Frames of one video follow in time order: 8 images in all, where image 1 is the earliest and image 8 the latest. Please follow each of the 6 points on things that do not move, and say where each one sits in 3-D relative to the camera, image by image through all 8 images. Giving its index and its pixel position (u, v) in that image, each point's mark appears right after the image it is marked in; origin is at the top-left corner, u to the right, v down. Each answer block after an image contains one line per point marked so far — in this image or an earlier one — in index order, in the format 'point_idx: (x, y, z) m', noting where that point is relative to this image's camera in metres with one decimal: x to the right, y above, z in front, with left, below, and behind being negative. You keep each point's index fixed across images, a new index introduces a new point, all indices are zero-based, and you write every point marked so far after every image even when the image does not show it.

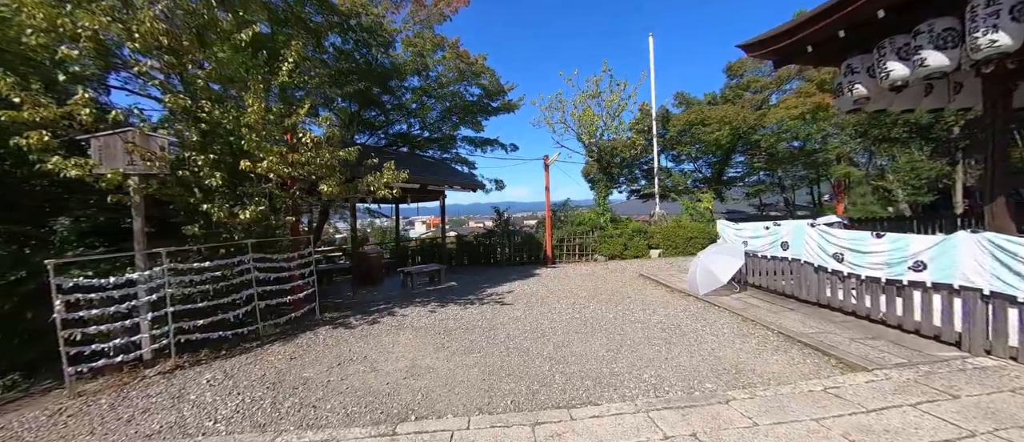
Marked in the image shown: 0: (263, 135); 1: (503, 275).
0: (-2.8, +1.0, +4.1) m
1: (-0.2, -1.3, +8.8) m
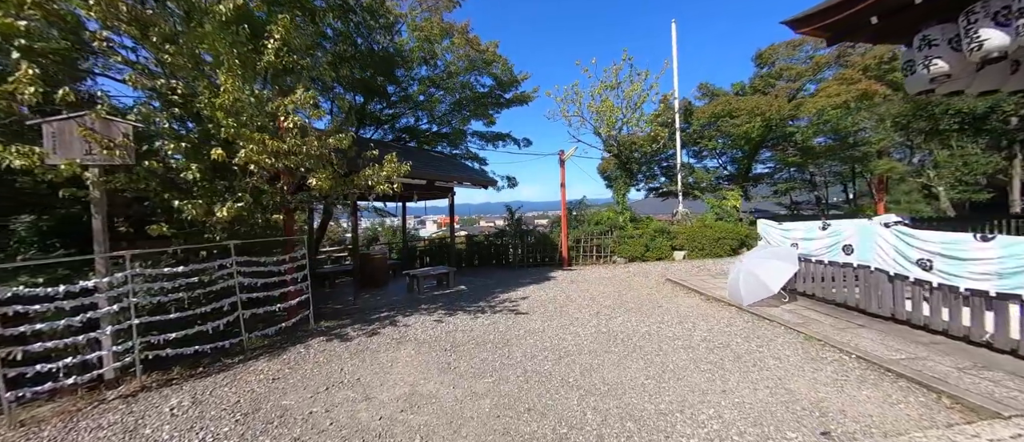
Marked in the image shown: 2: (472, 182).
0: (-2.6, +1.0, +3.5) m
1: (+0.1, -1.3, +8.2) m
2: (-0.8, +0.8, +7.4) m
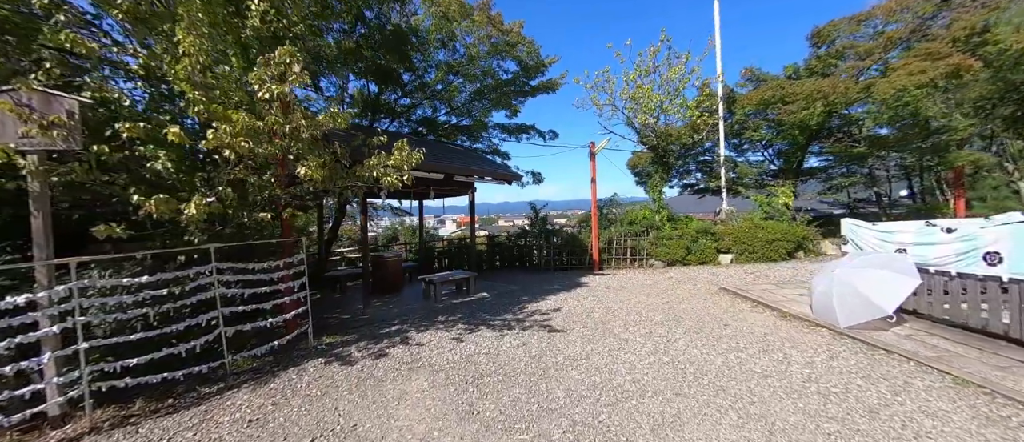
0: (-2.3, +1.0, +2.8) m
1: (+0.6, -1.3, +7.3) m
2: (-0.3, +0.8, +6.6) m
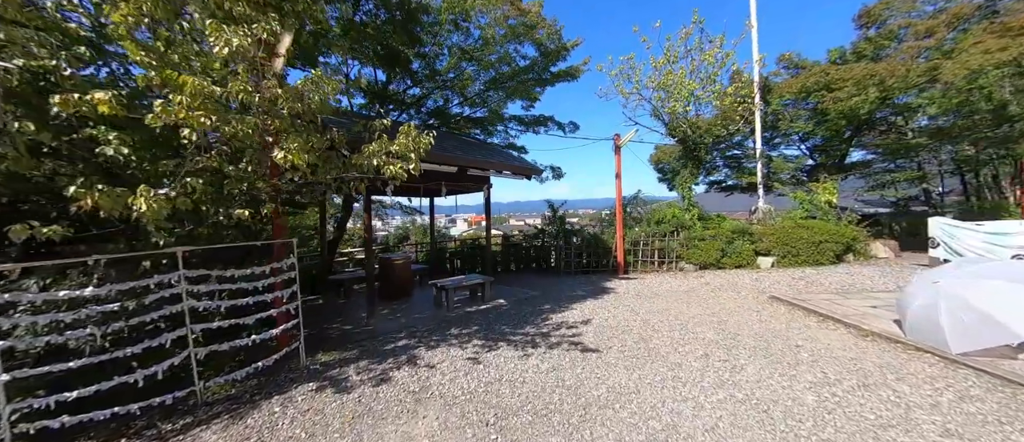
0: (-2.1, +1.0, +2.2) m
1: (+1.0, -1.3, +6.7) m
2: (0.0, +0.8, +6.0) m
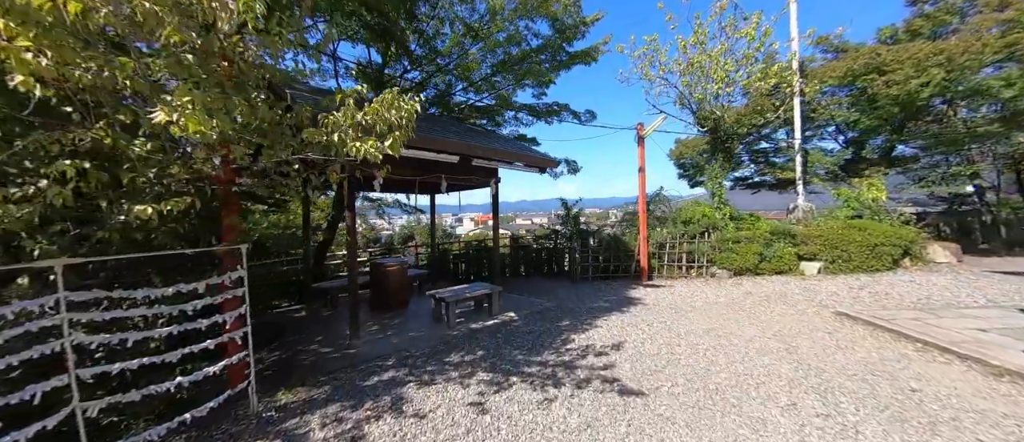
0: (-2.0, +1.0, +1.4) m
1: (+1.2, -1.3, +5.8) m
2: (+0.2, +0.8, +5.1) m
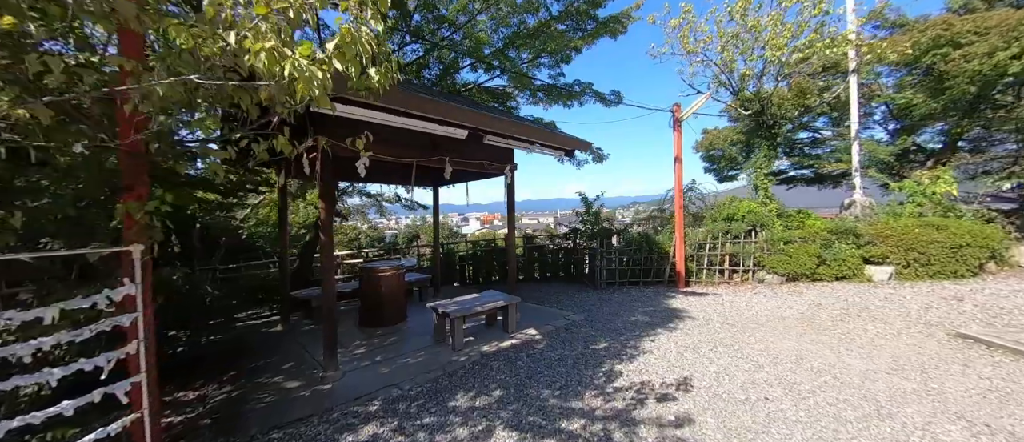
0: (-1.8, +1.1, +0.5) m
1: (+1.4, -1.2, +4.8) m
2: (+0.4, +0.9, +4.2) m
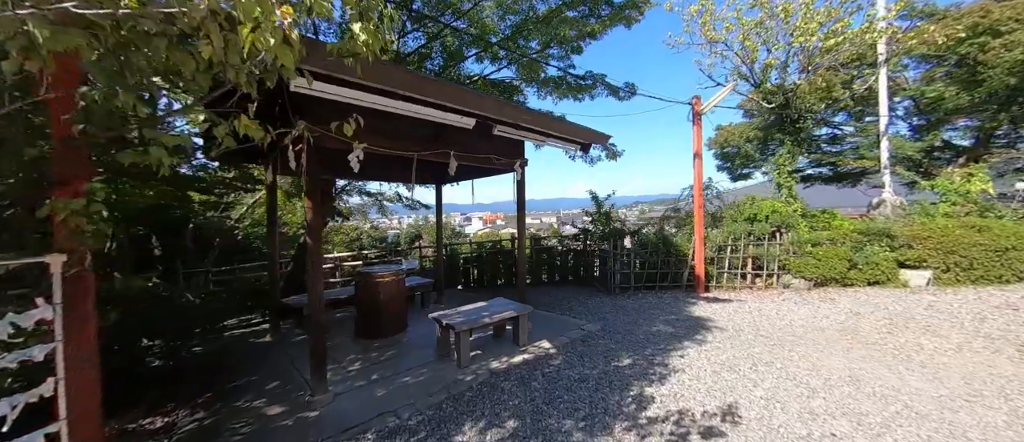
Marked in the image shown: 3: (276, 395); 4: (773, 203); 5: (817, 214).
0: (-1.7, +1.0, +0.1) m
1: (+1.5, -1.2, +4.4) m
2: (+0.5, +0.9, +3.8) m
3: (-1.8, -1.3, +2.8) m
4: (+4.5, +0.3, +6.2) m
5: (+5.3, +0.1, +6.3) m
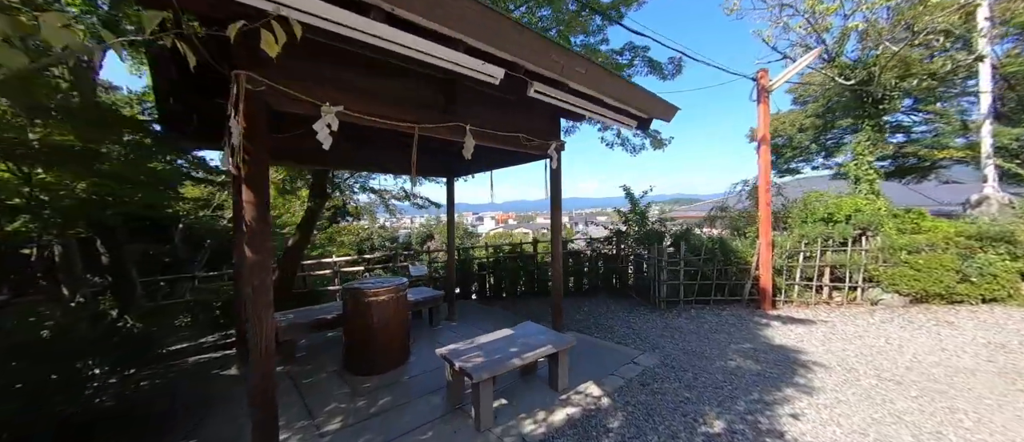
0: (-1.6, +1.0, -0.7) m
1: (+1.8, -1.2, +3.5) m
2: (+0.8, +0.9, +2.8) m
3: (-1.6, -1.3, +1.9) m
4: (+4.8, +0.3, +5.2) m
5: (+5.7, +0.1, +5.2) m
